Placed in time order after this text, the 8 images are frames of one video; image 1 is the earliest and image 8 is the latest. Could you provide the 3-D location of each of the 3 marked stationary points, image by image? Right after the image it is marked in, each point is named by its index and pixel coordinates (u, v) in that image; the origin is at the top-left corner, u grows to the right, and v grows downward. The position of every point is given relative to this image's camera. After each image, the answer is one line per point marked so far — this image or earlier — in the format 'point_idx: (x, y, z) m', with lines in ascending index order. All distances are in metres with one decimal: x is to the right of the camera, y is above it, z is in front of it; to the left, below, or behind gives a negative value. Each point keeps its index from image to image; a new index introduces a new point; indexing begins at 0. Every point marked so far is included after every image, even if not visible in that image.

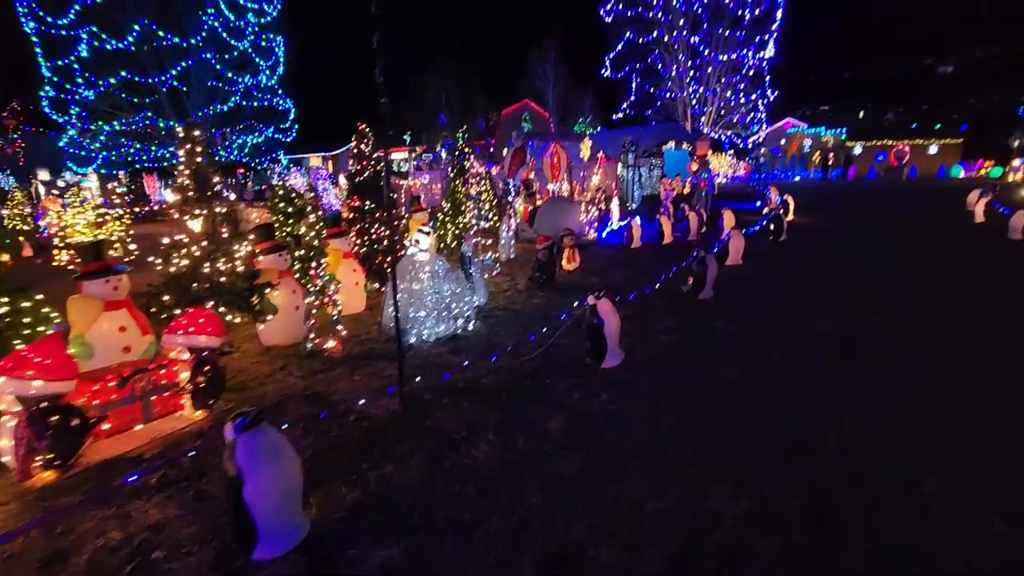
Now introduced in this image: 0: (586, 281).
0: (+1.4, +0.1, +9.9) m
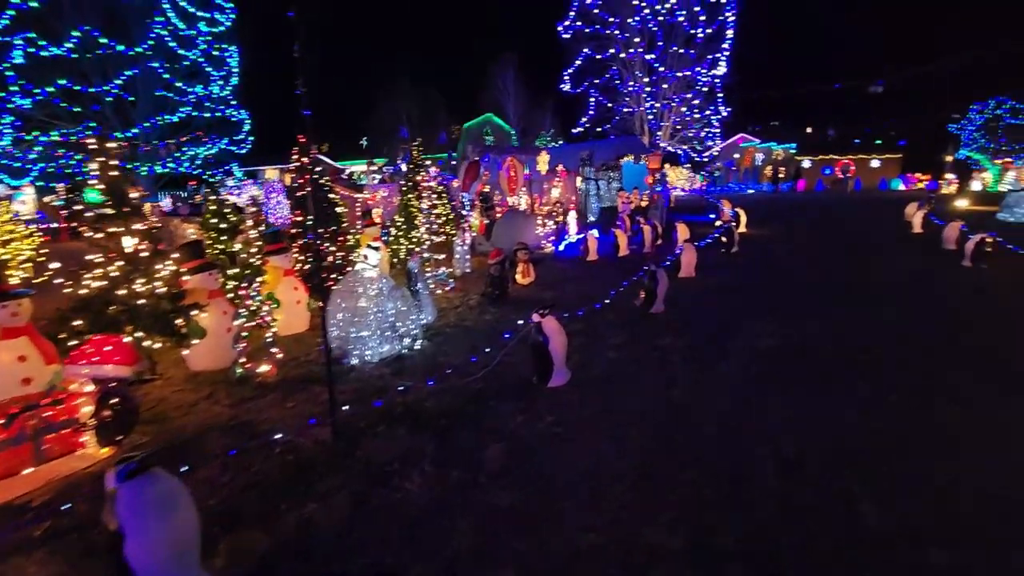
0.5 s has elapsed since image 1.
0: (+0.5, -0.1, +9.8) m
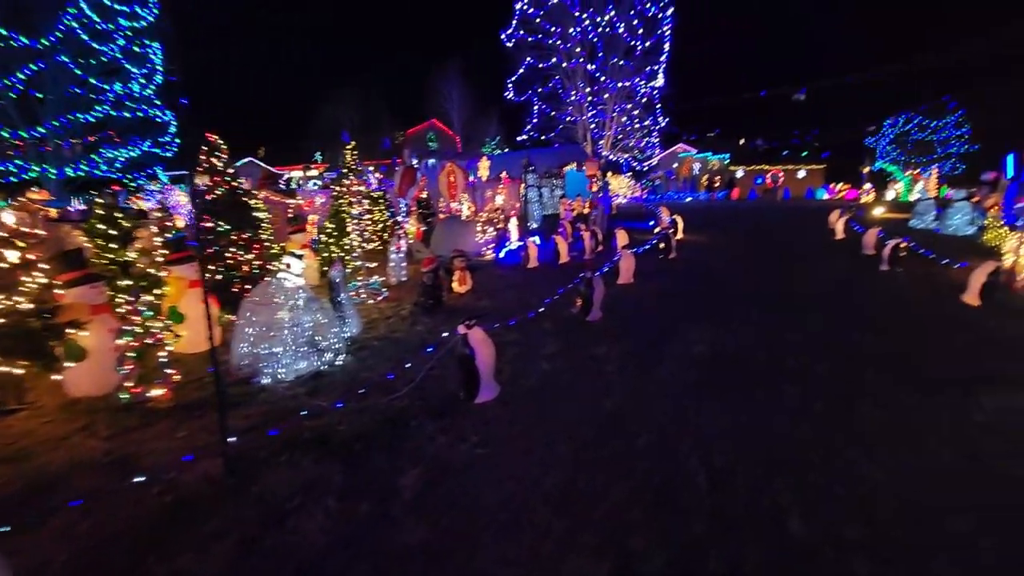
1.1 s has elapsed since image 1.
0: (-0.7, -0.3, +9.4) m
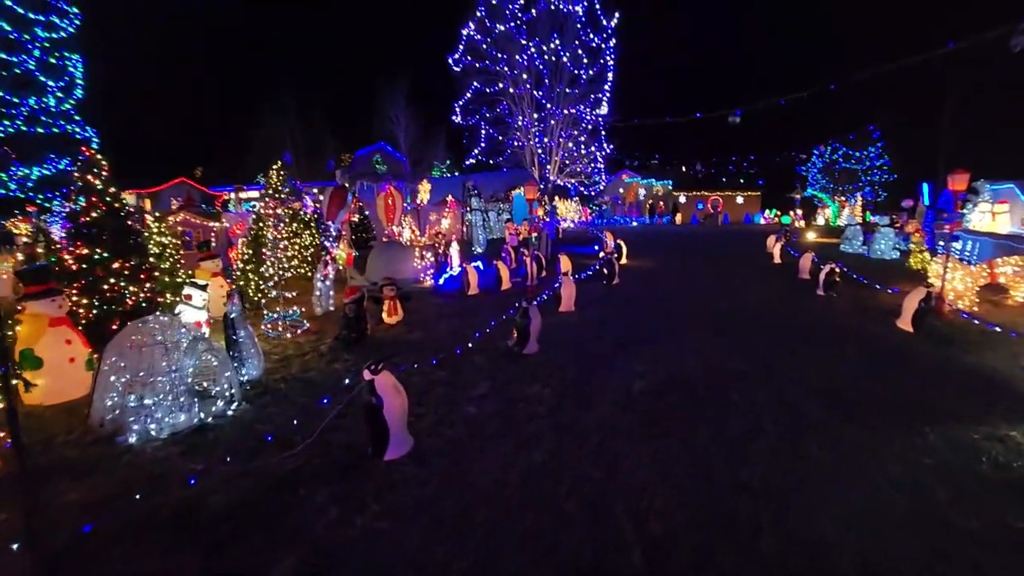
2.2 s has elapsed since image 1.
0: (-1.8, -0.8, +8.7) m
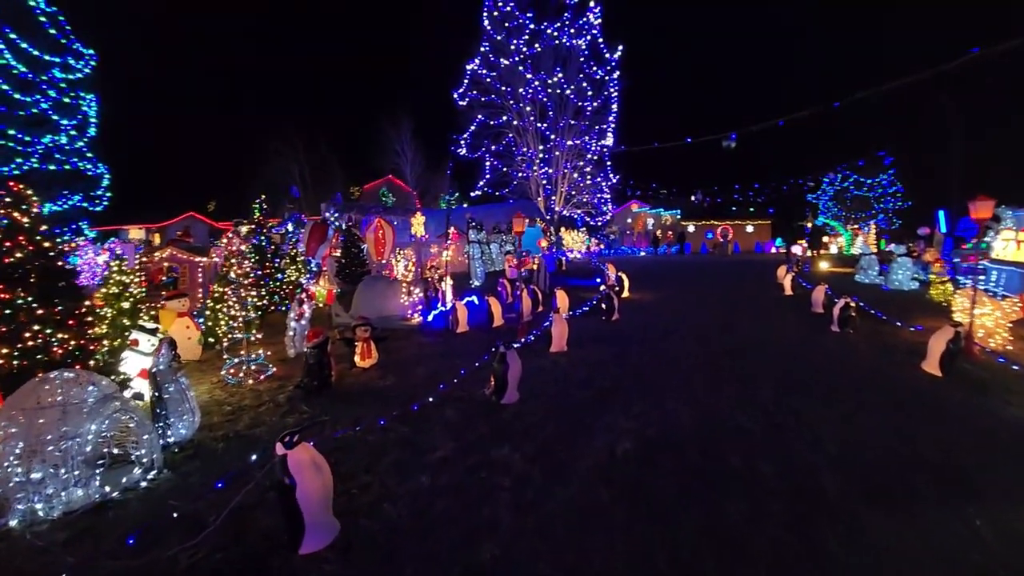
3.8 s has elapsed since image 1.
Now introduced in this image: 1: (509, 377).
0: (-2.1, -1.5, +7.9) m
1: (0.0, -1.2, +6.9) m
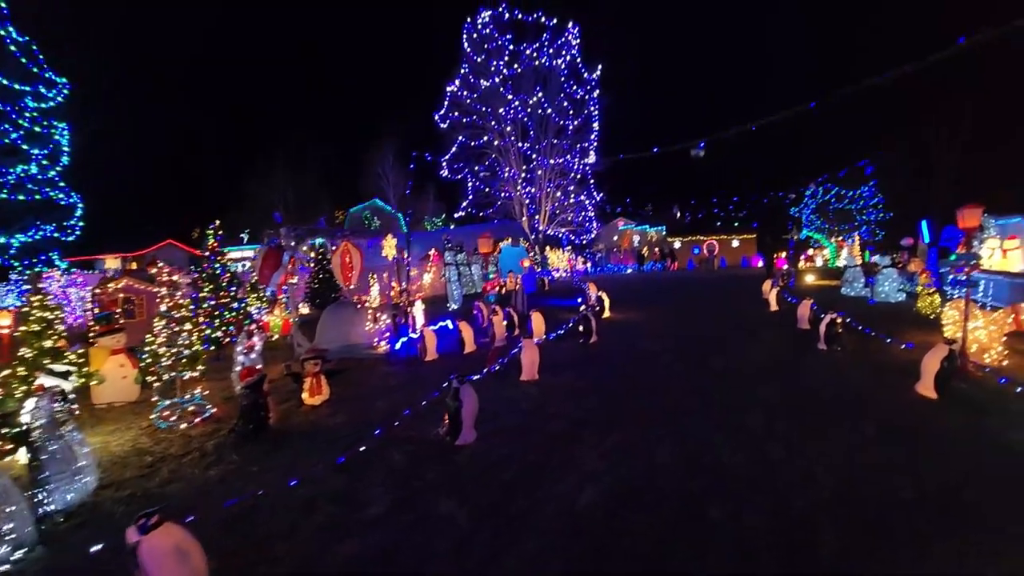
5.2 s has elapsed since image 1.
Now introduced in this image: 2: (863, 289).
0: (-2.6, -1.9, +7.2) m
1: (-0.6, -1.5, +6.2) m
2: (+12.7, 0.0, +18.9) m
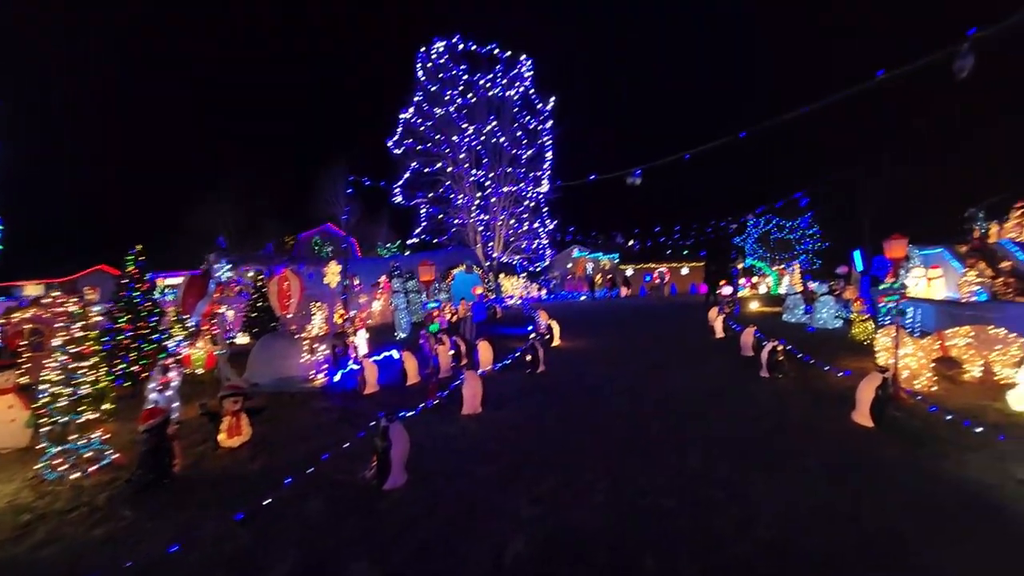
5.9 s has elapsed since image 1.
0: (-3.4, -2.3, +6.5) m
1: (-1.3, -1.9, +5.7) m
2: (+10.9, -1.0, +19.5) m
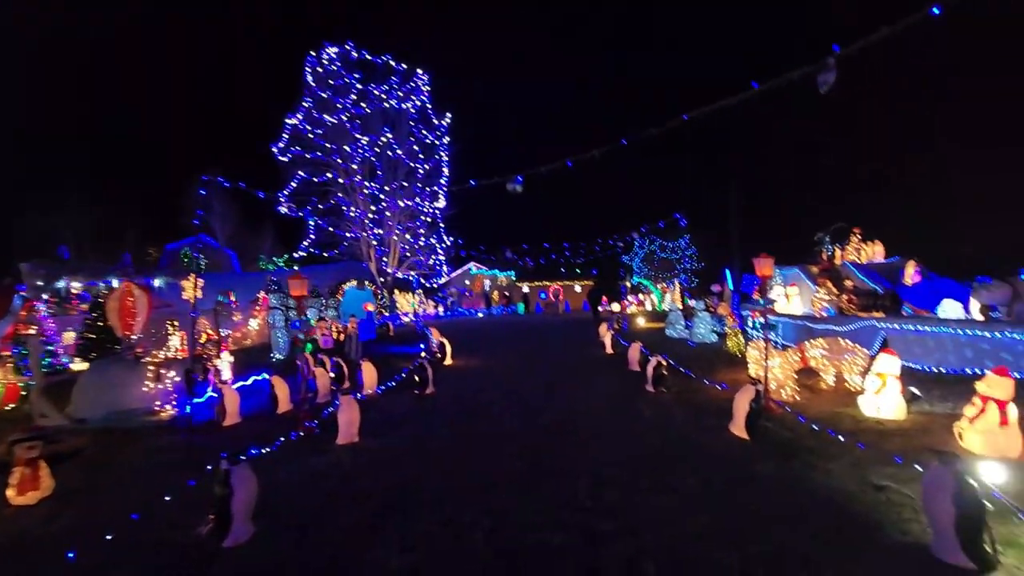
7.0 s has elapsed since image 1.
0: (-4.8, -2.4, +5.1) m
1: (-2.5, -2.0, +4.7) m
2: (+6.8, -1.7, +20.7) m
